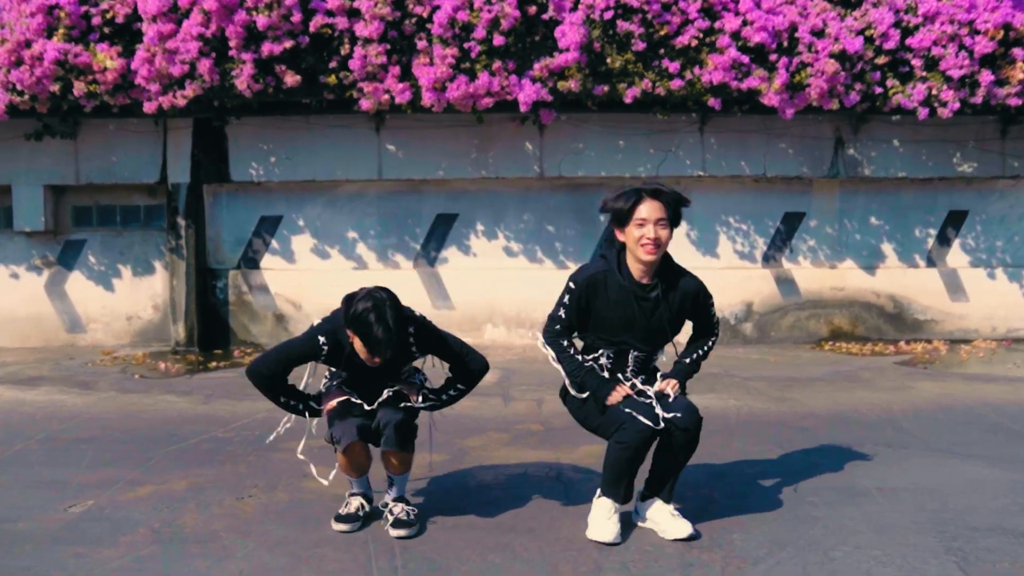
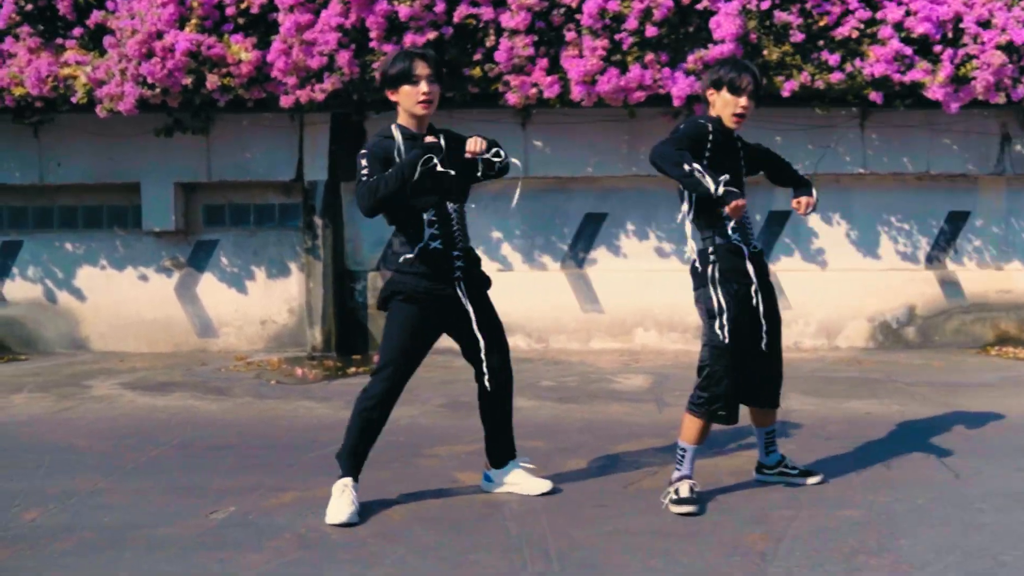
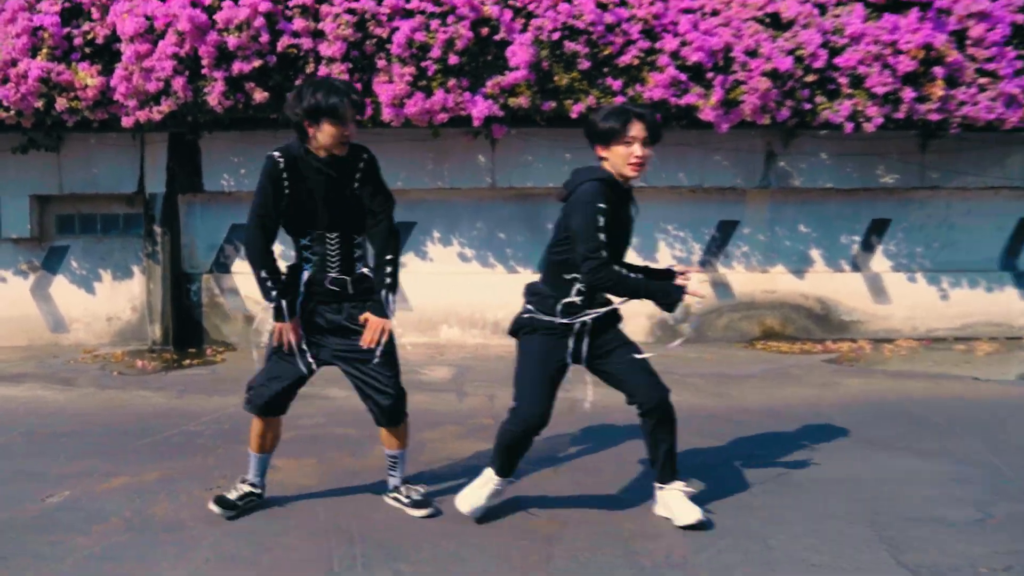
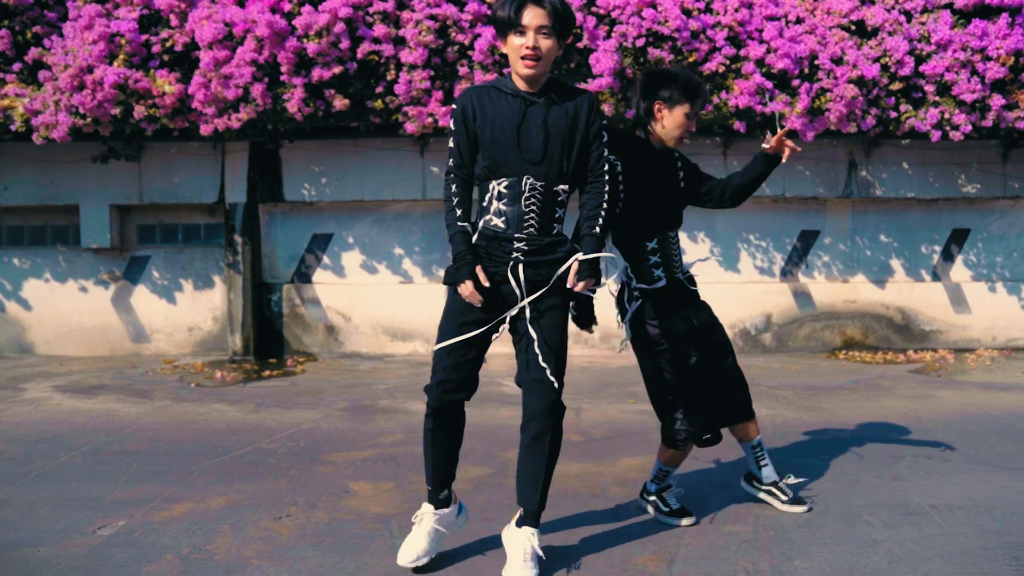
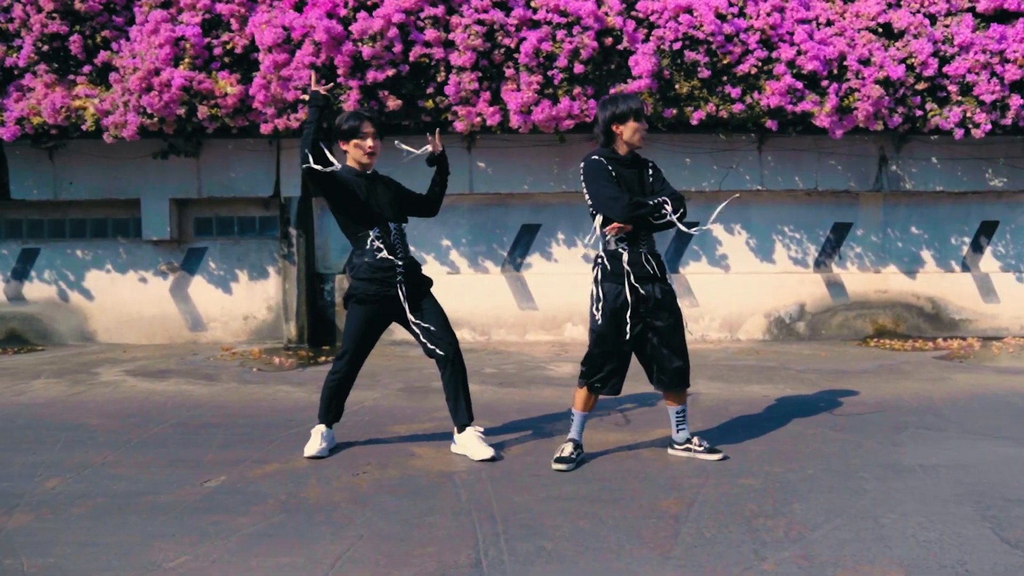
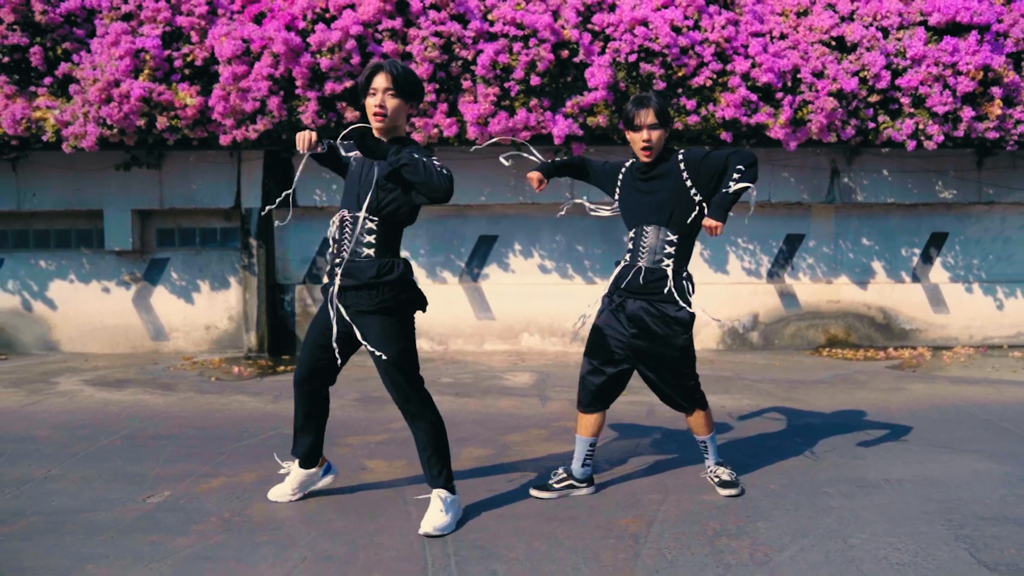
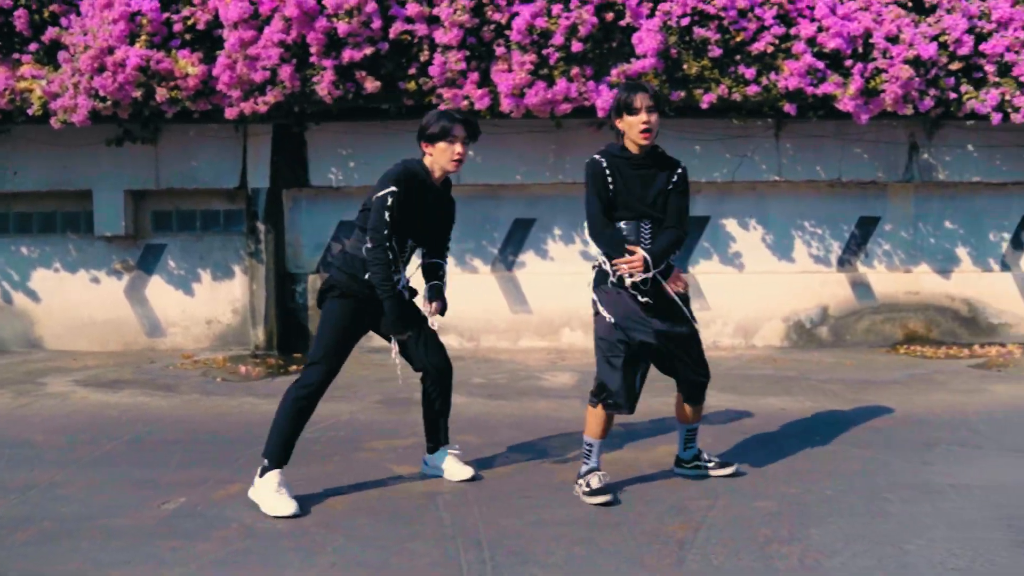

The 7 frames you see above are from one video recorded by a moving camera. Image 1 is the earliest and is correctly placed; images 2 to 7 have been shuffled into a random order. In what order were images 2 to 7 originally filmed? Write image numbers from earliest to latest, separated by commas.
3, 4, 6, 2, 7, 5
